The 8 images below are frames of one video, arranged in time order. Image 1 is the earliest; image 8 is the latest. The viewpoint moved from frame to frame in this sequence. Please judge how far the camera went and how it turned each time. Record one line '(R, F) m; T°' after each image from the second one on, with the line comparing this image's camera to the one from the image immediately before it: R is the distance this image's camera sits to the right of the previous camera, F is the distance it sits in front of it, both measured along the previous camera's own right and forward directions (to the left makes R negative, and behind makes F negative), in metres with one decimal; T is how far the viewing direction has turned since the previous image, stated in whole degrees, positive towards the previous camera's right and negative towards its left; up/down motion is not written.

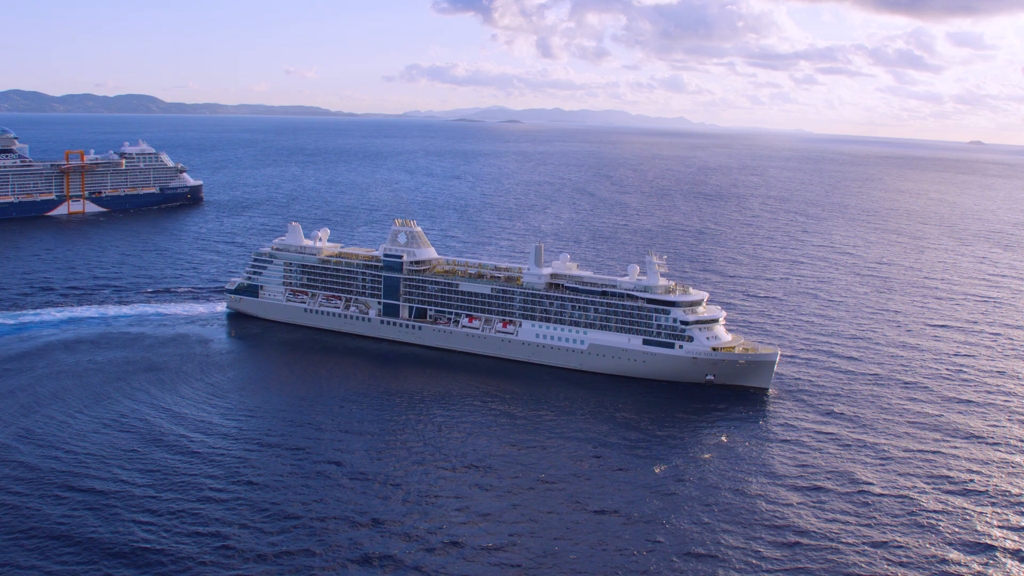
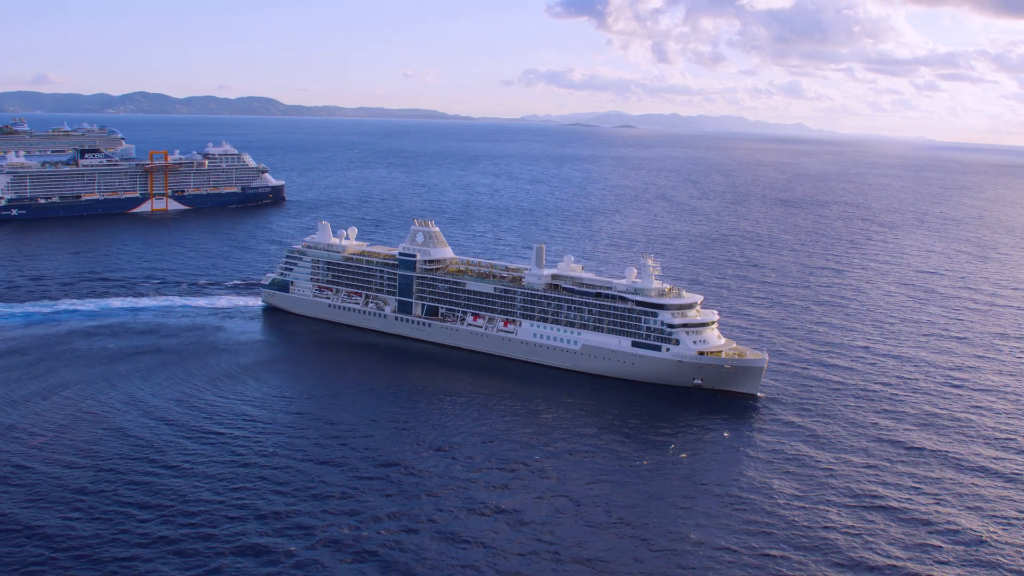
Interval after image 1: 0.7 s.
(+8.1, +0.5) m; -8°
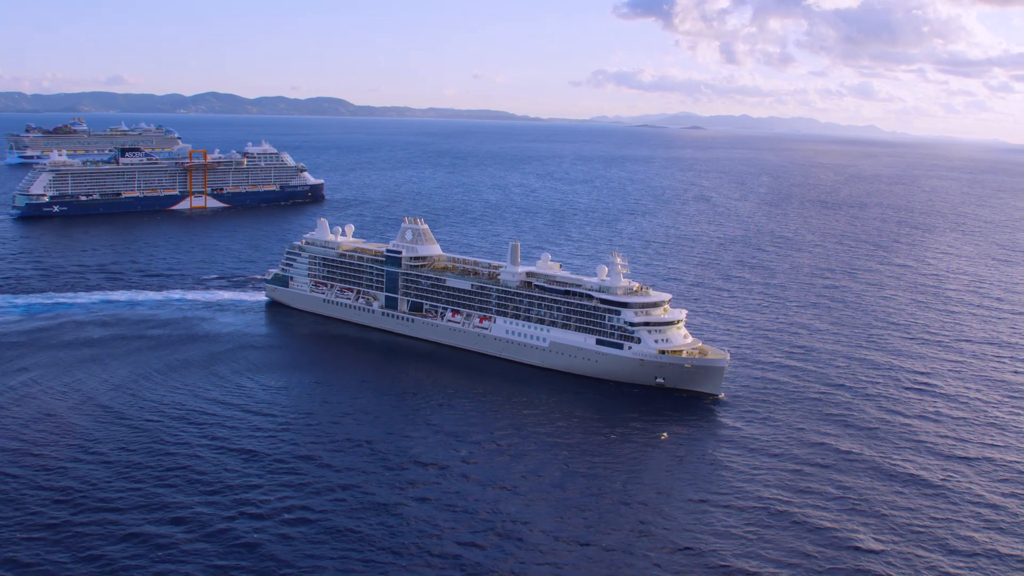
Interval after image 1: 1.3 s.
(+6.6, +0.6) m; -6°
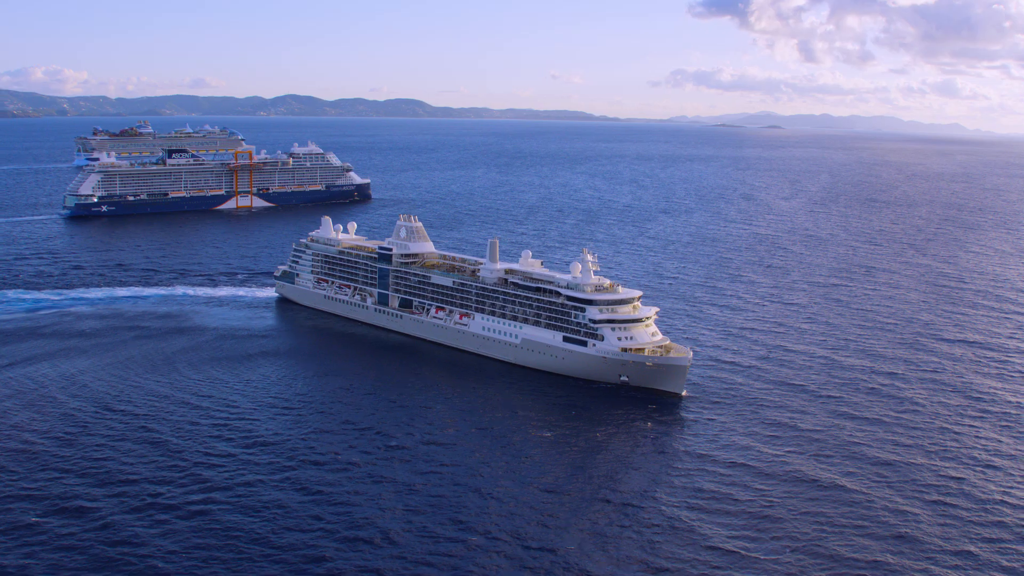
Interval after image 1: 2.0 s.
(+6.9, +1.1) m; -6°
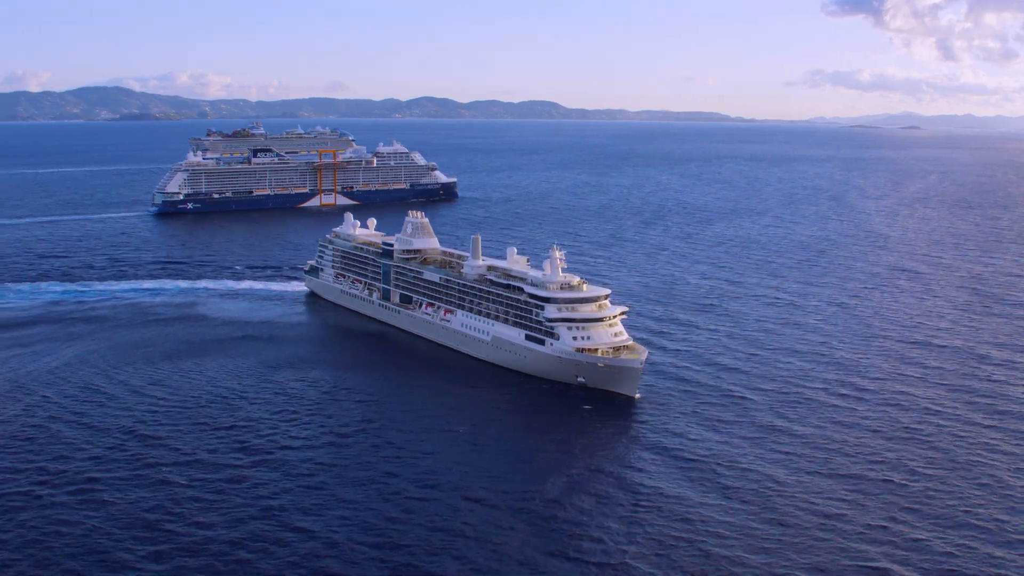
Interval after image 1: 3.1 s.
(+9.9, +2.9) m; -10°
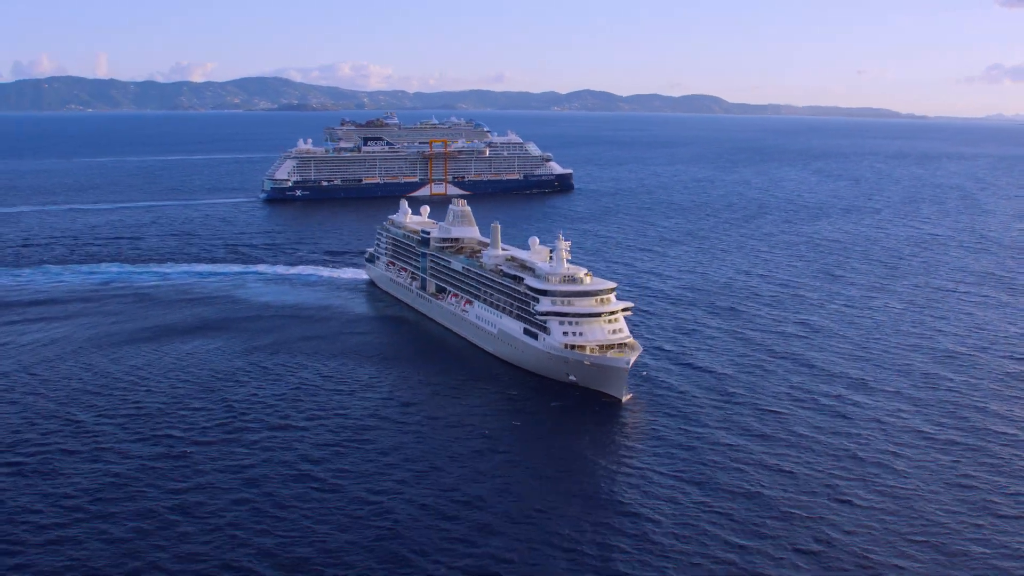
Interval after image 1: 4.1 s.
(+8.2, +3.5) m; -10°
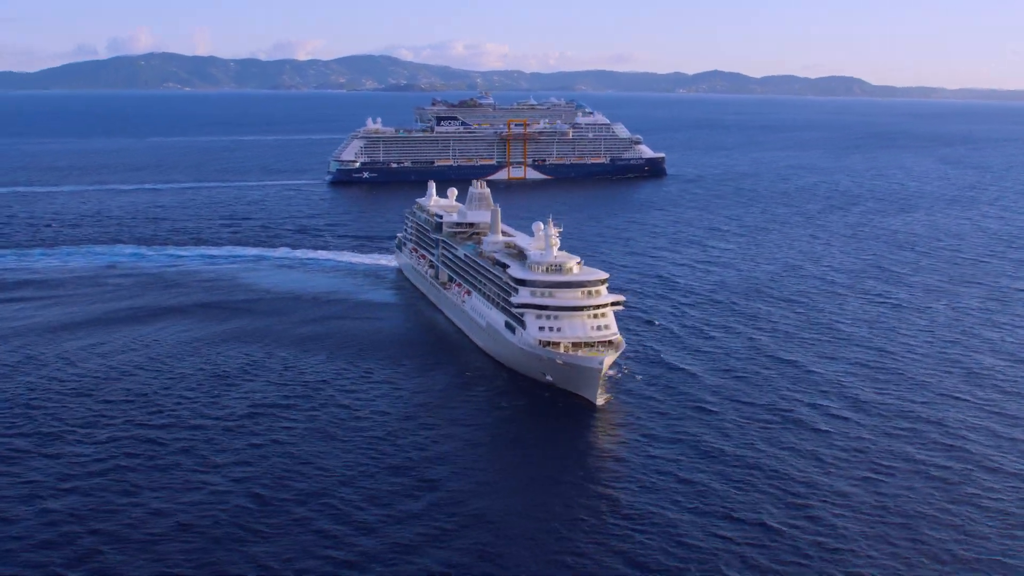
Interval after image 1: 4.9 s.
(+6.3, +4.4) m; -8°
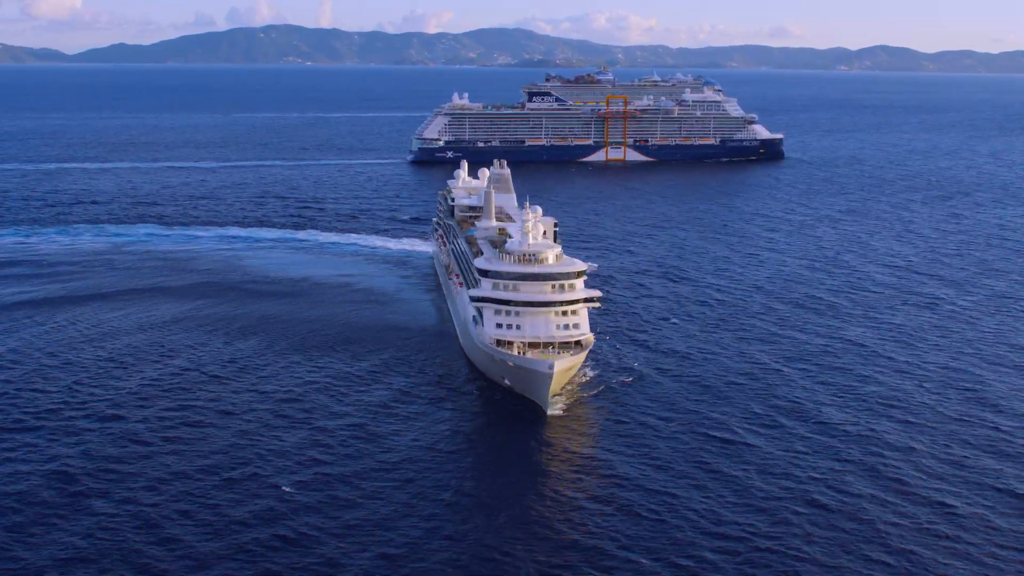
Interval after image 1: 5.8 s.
(+7.0, +4.7) m; -9°
